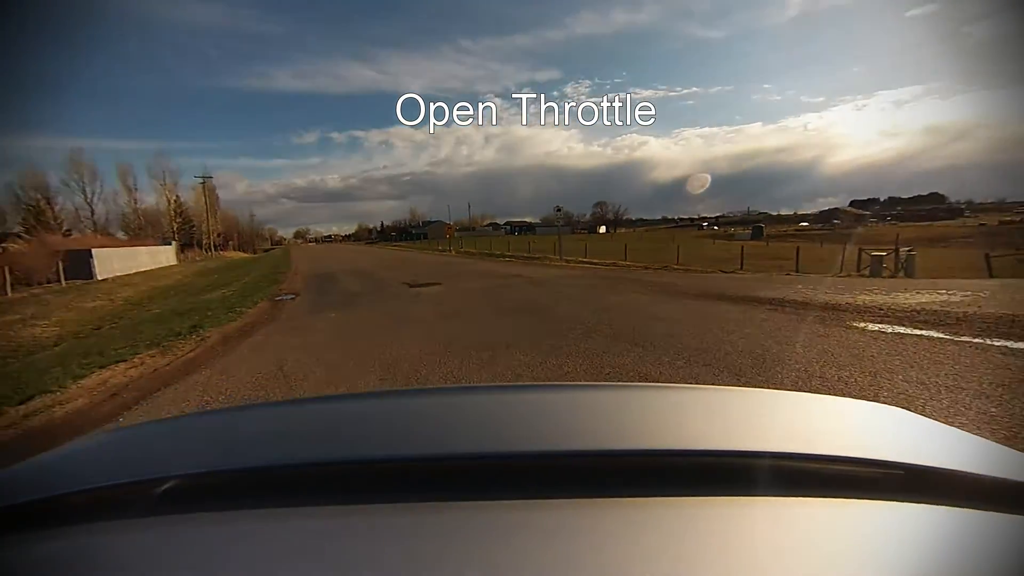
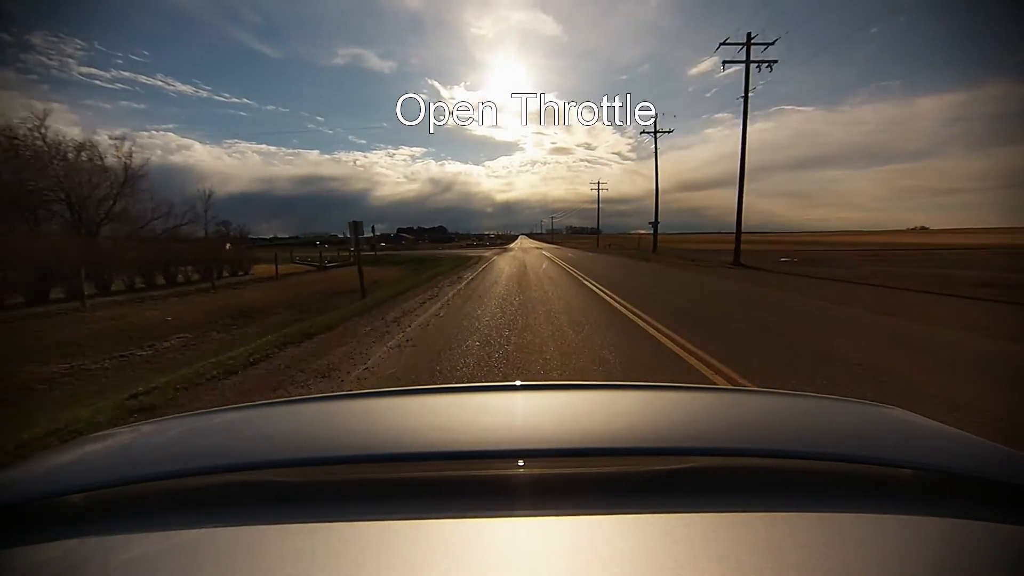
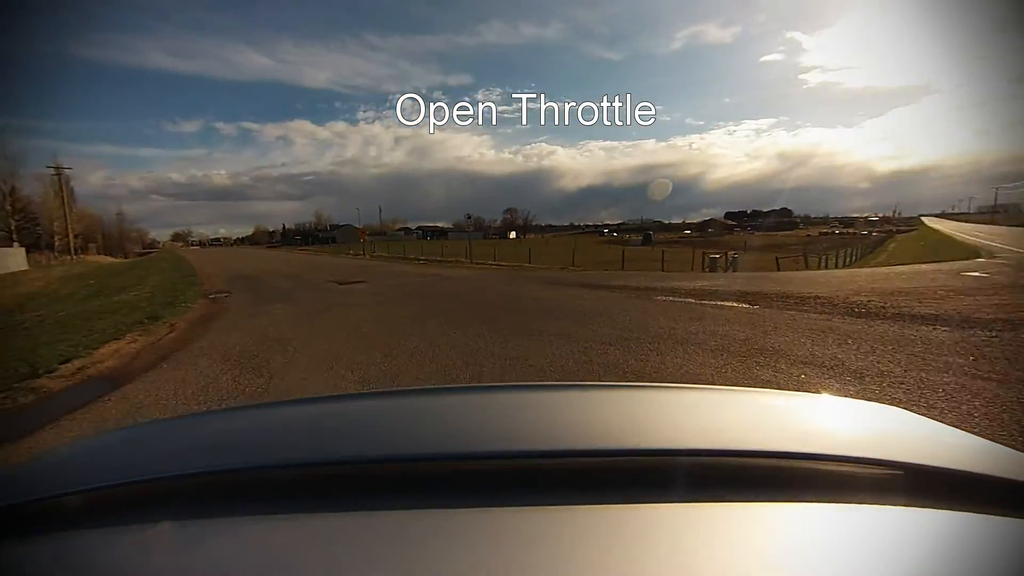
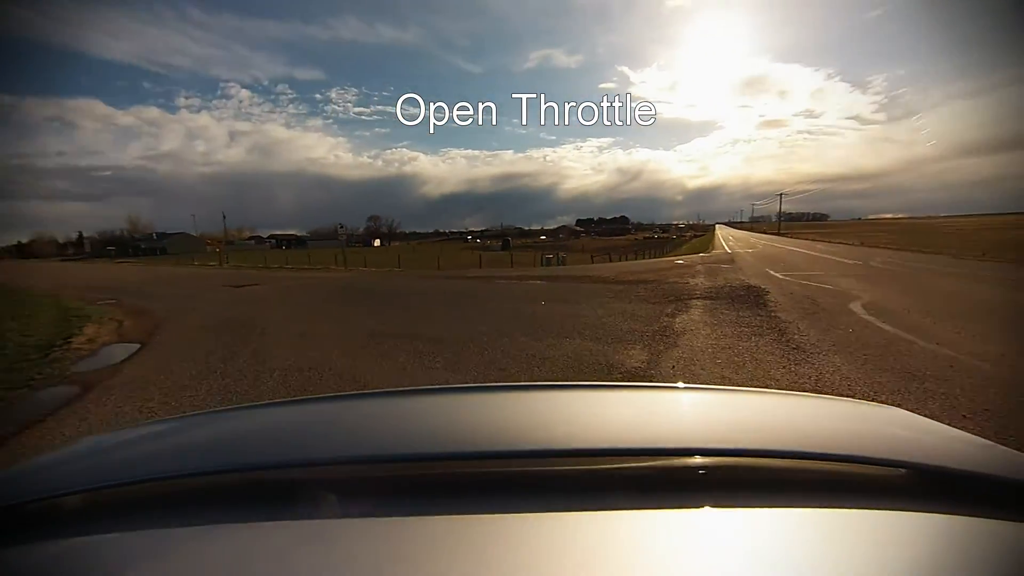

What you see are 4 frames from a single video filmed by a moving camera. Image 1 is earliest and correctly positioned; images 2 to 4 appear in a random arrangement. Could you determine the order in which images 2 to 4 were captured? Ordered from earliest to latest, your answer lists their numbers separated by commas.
3, 4, 2
